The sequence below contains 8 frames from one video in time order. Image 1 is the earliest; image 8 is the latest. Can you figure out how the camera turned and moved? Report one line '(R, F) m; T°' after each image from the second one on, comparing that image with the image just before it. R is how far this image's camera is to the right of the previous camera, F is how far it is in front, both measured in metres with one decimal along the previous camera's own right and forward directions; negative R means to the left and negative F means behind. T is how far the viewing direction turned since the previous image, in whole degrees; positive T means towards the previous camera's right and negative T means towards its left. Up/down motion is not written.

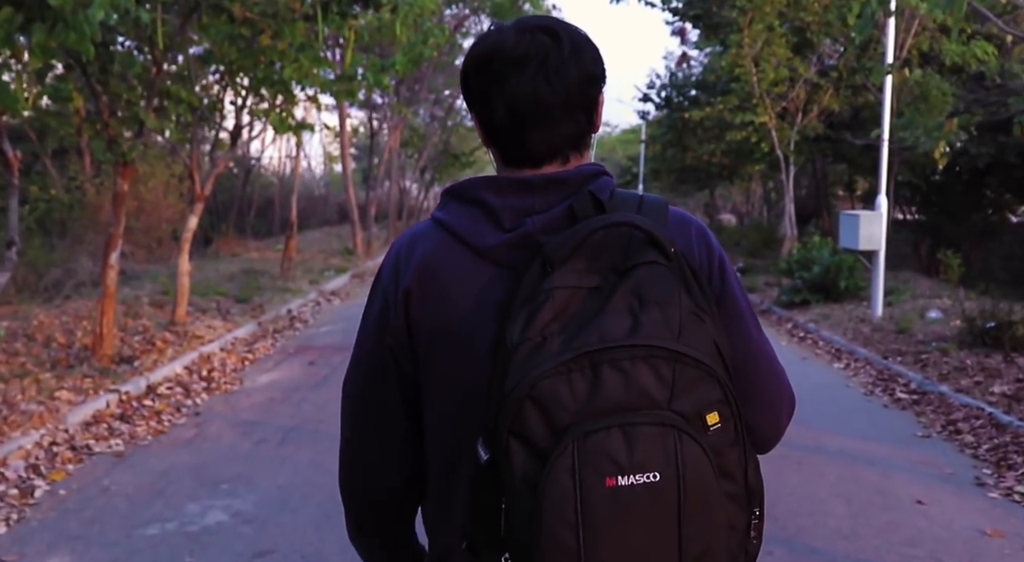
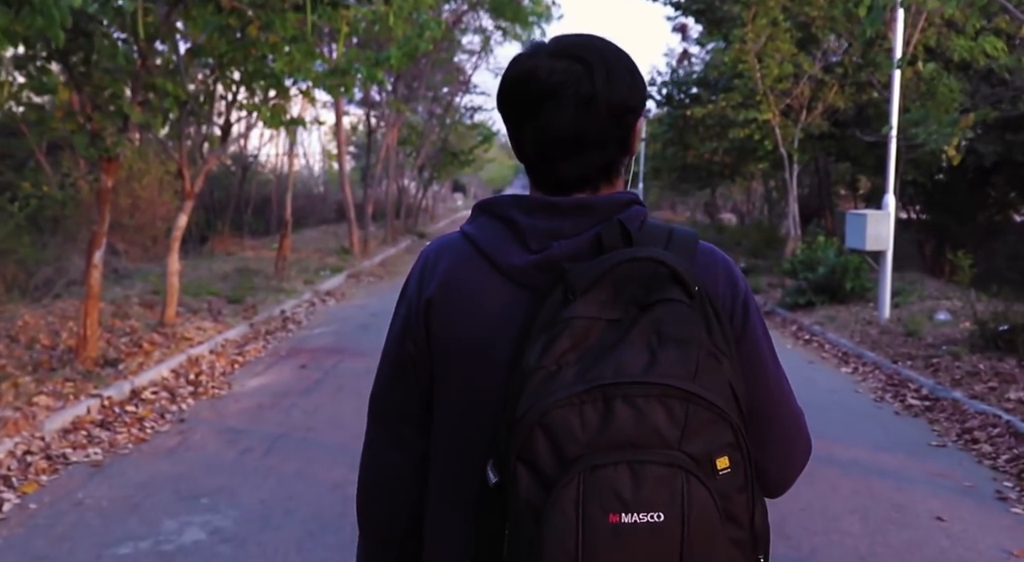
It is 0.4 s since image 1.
(0.0, +0.3) m; 0°
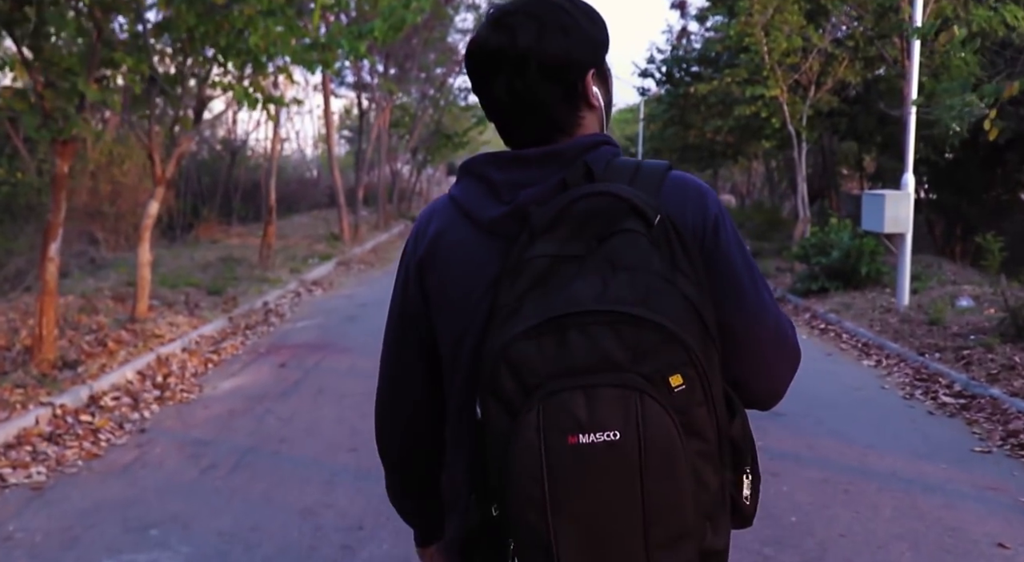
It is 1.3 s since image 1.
(0.0, +0.7) m; 0°
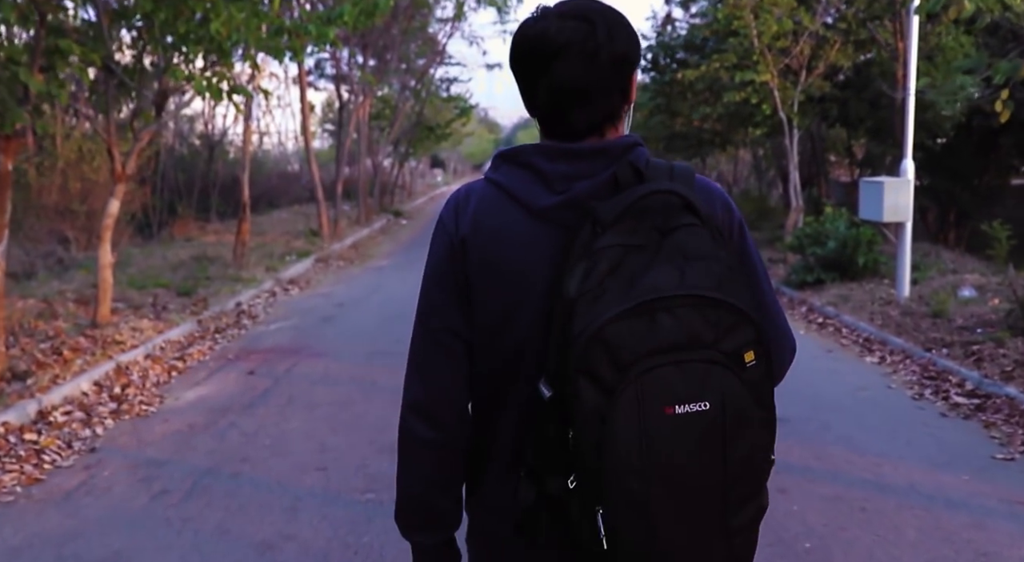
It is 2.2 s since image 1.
(0.0, +0.5) m; +1°
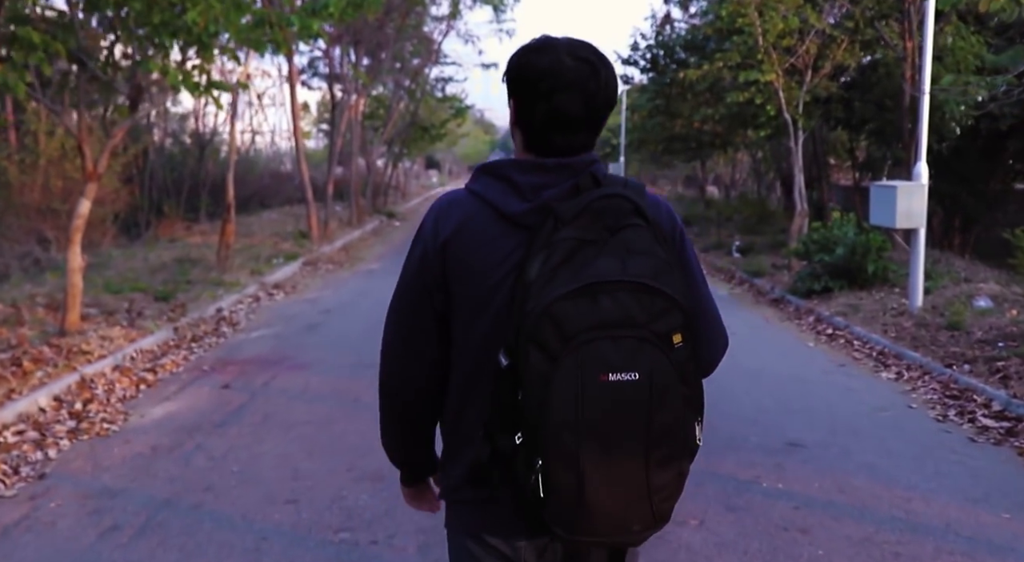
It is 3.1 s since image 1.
(0.0, +0.5) m; 0°
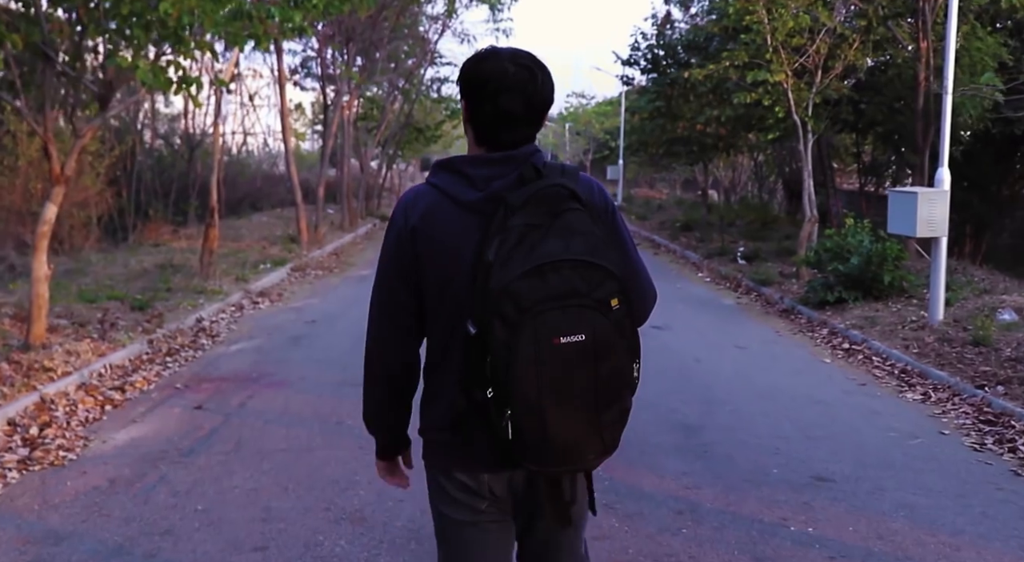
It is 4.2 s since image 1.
(0.0, +0.6) m; 0°
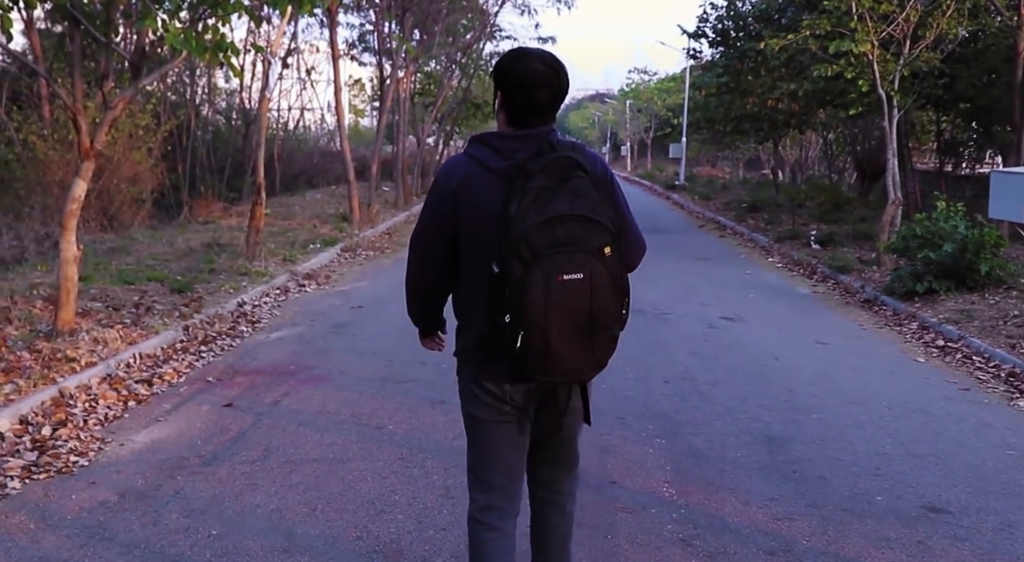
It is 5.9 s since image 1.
(0.0, +0.8) m; -4°
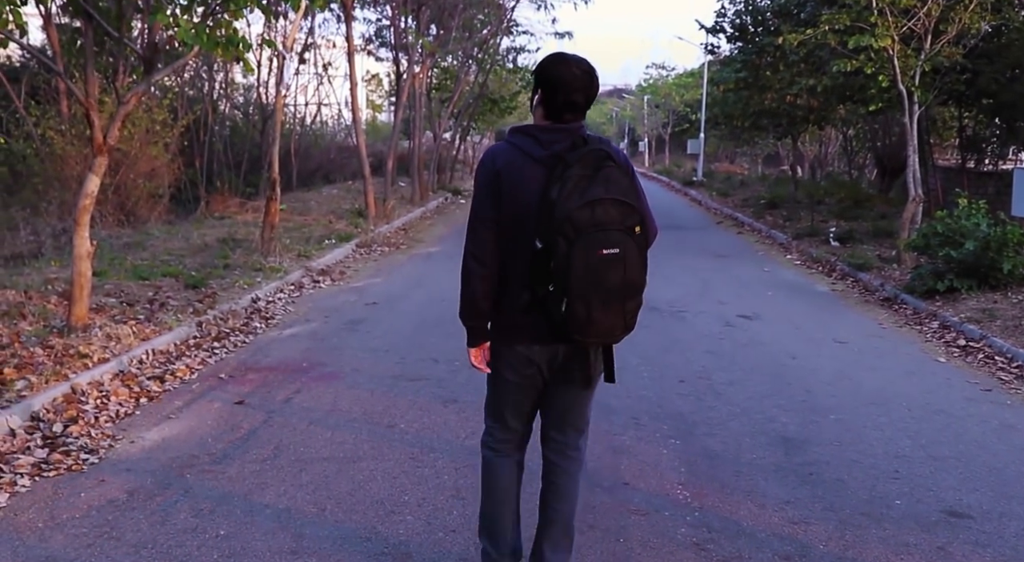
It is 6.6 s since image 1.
(0.0, +0.1) m; -1°
